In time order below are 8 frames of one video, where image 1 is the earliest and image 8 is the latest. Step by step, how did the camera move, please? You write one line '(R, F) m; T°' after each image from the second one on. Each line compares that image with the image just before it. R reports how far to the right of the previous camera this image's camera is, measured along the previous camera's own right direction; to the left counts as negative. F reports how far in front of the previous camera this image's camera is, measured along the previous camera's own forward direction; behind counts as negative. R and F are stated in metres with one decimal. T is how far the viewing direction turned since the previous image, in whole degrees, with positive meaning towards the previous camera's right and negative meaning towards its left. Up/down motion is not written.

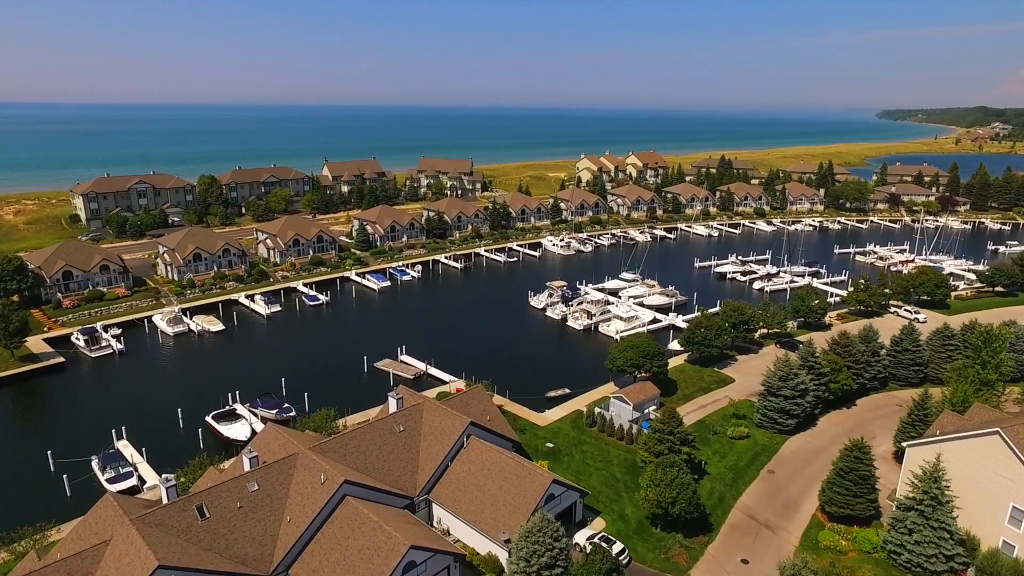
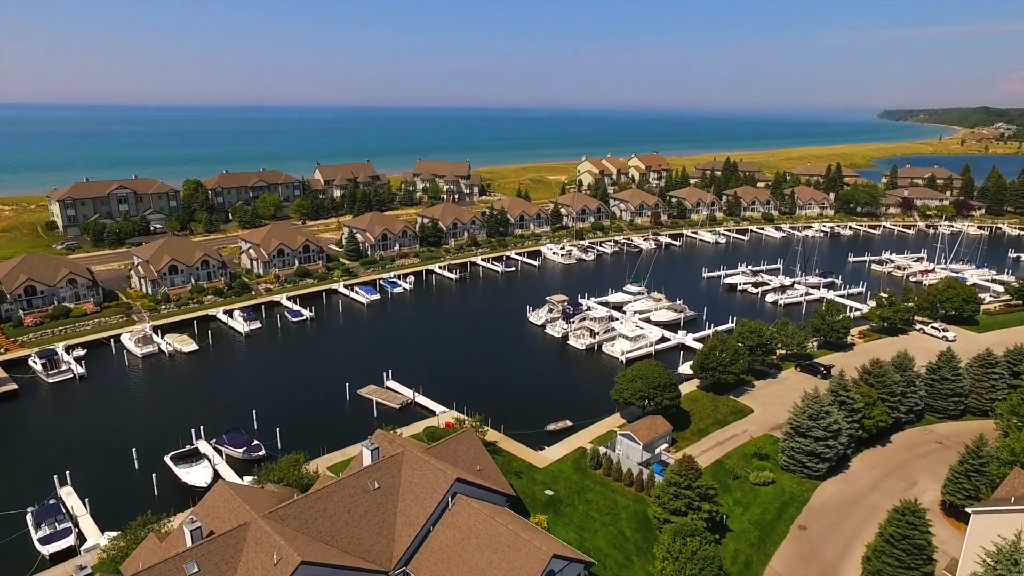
(+0.3, +4.1) m; 0°
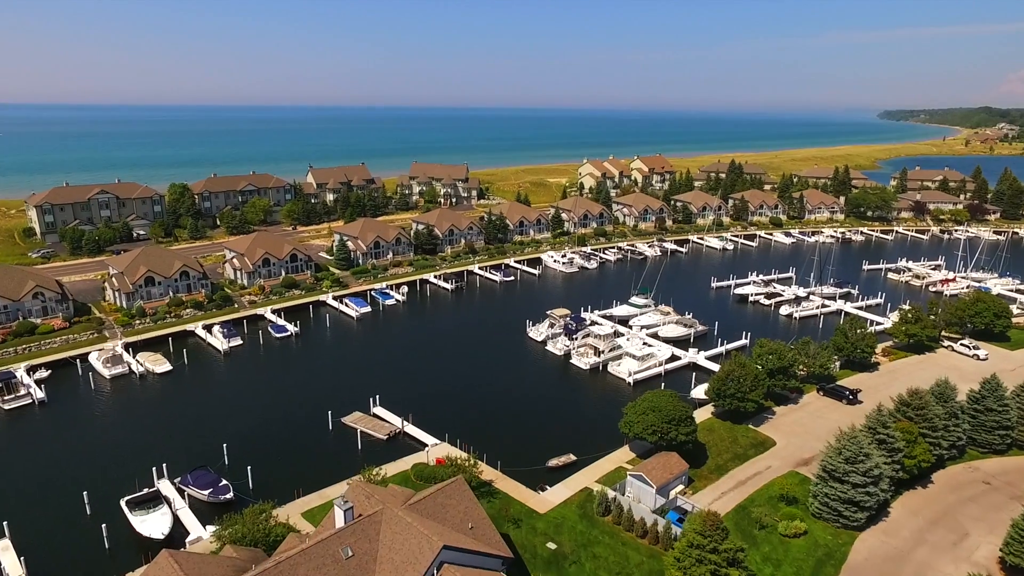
(+0.1, +3.7) m; 0°
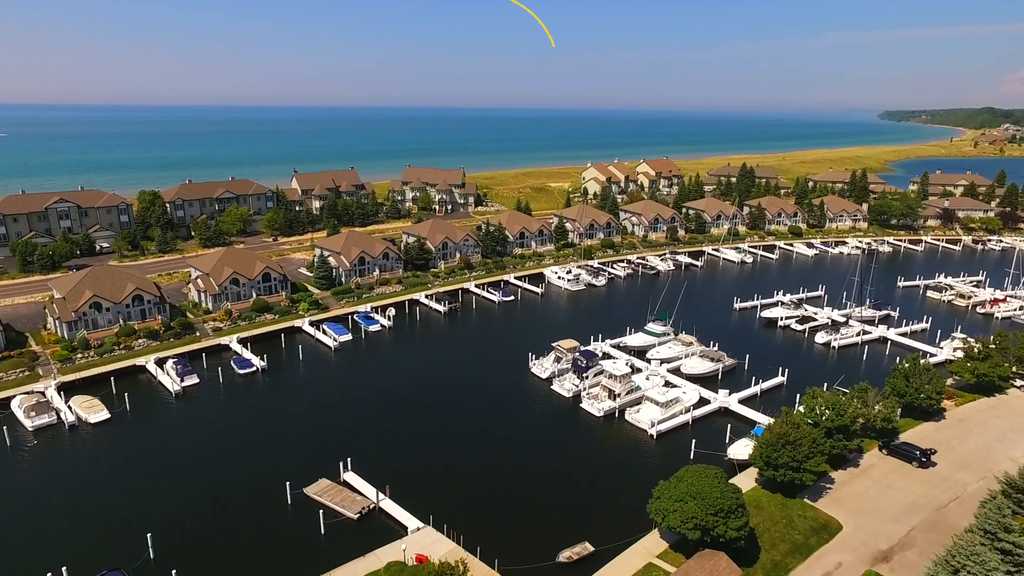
(-0.1, +7.3) m; 0°
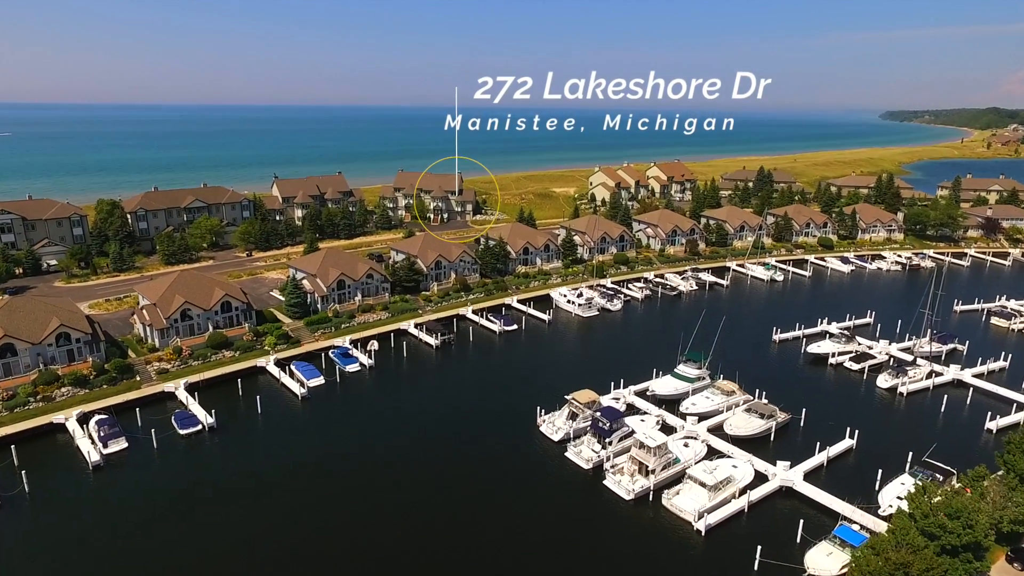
(-0.3, +8.9) m; 0°
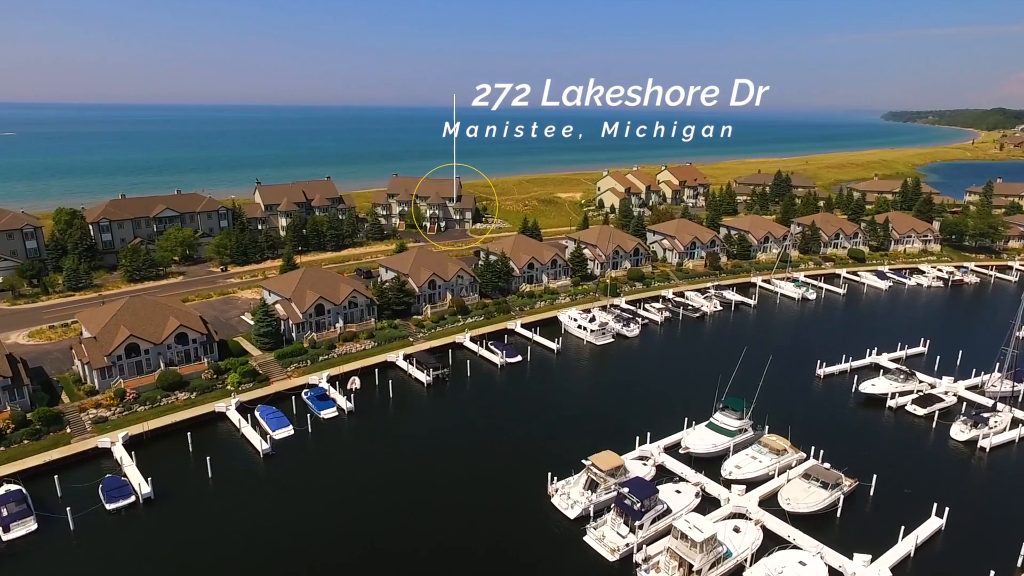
(-0.2, +7.3) m; 0°
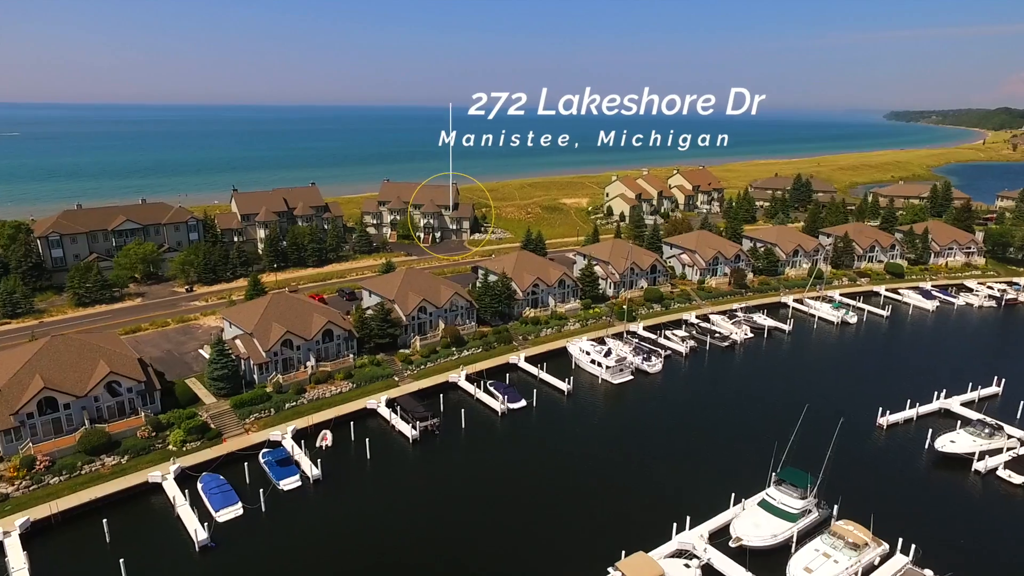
(-0.1, +7.7) m; 0°
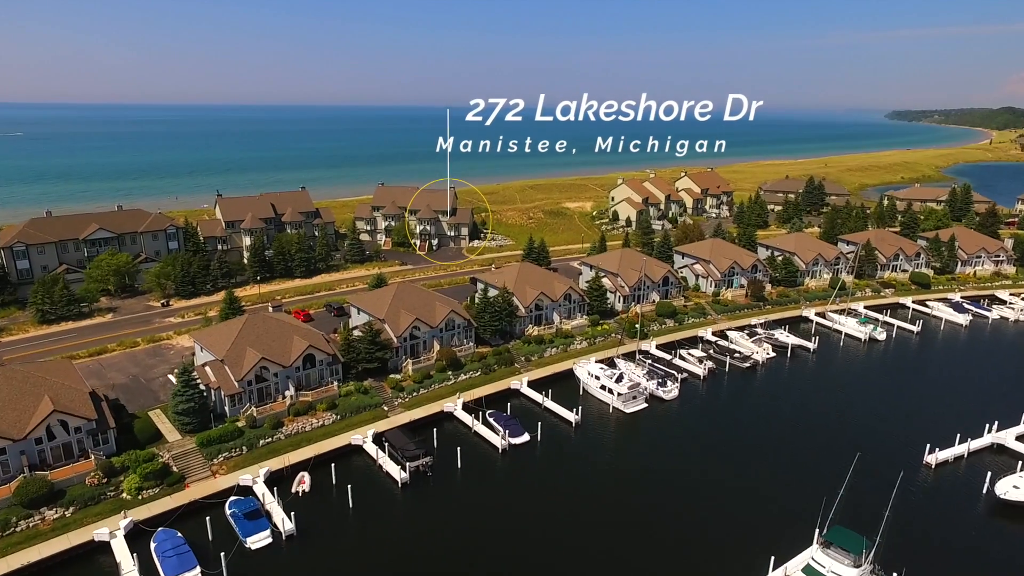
(-0.1, +4.4) m; 0°
